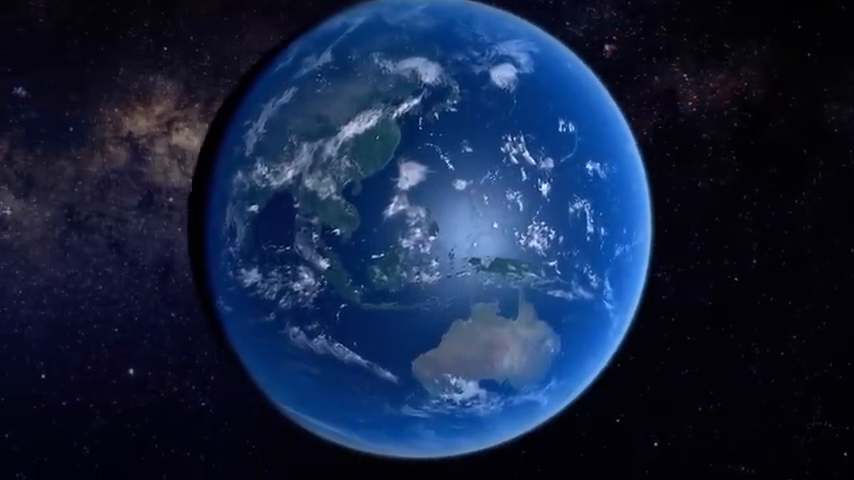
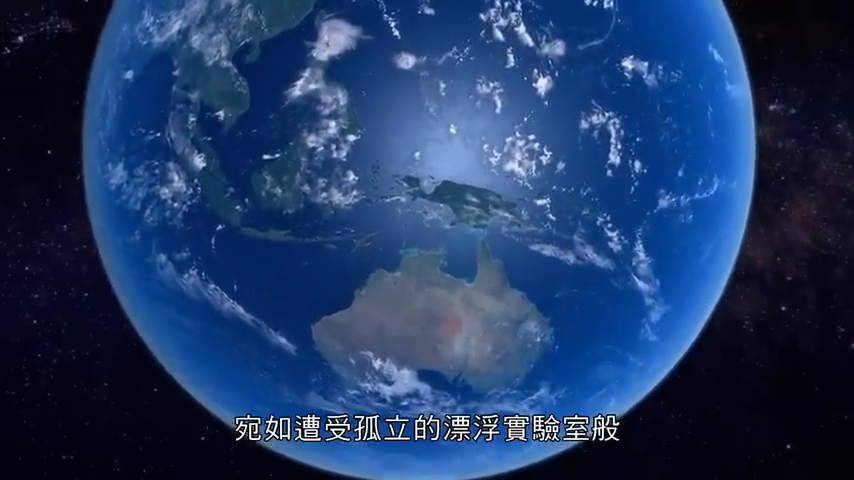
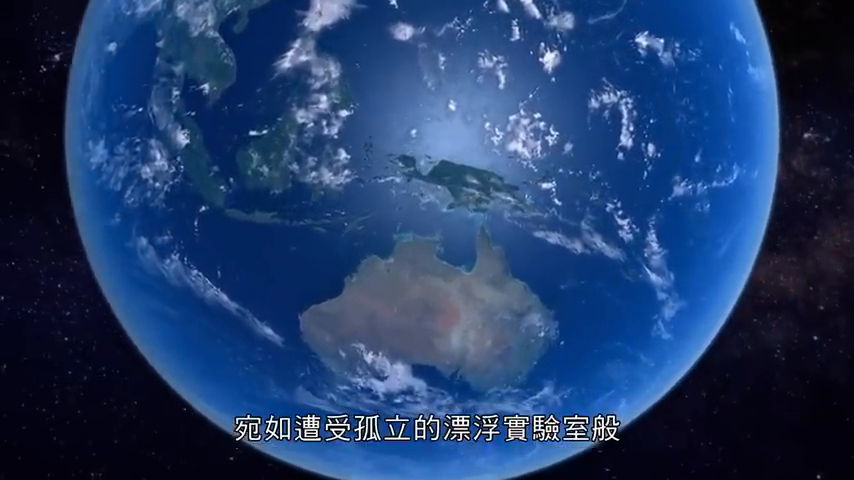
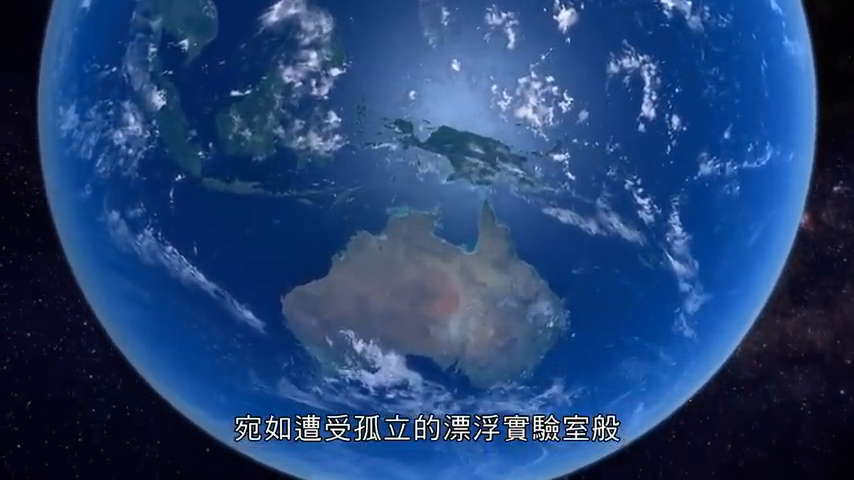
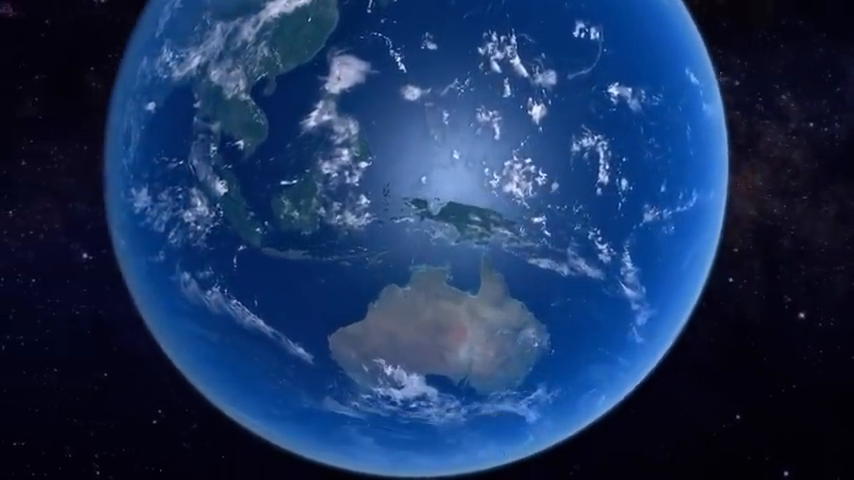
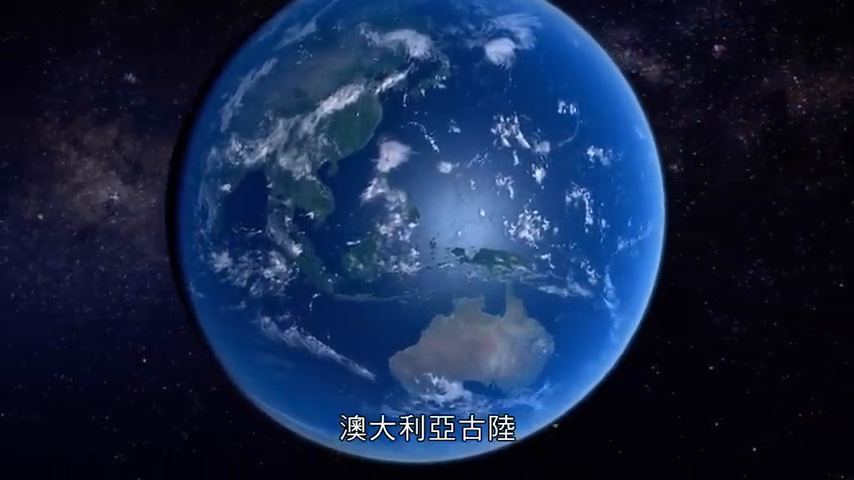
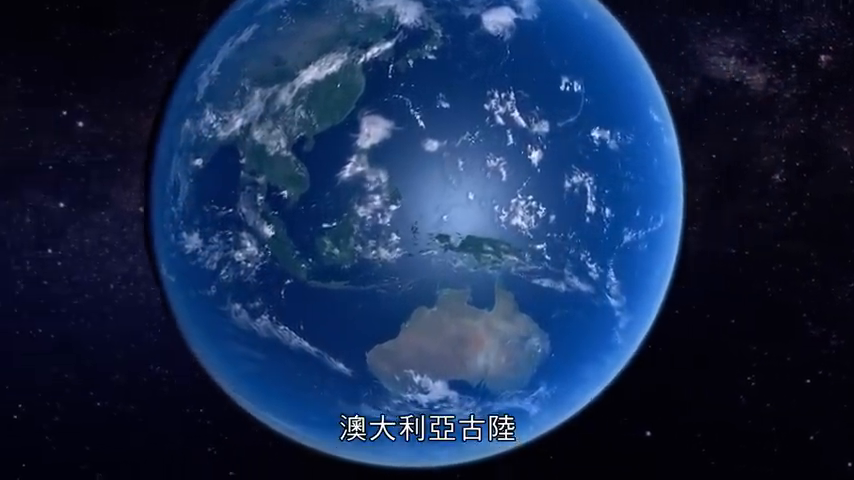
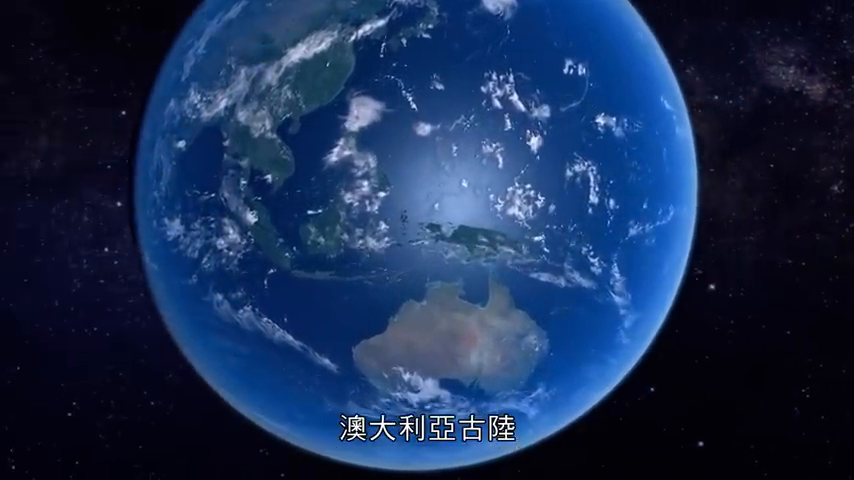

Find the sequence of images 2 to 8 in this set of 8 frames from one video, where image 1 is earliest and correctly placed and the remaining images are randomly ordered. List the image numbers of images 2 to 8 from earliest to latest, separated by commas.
6, 7, 8, 5, 2, 3, 4
